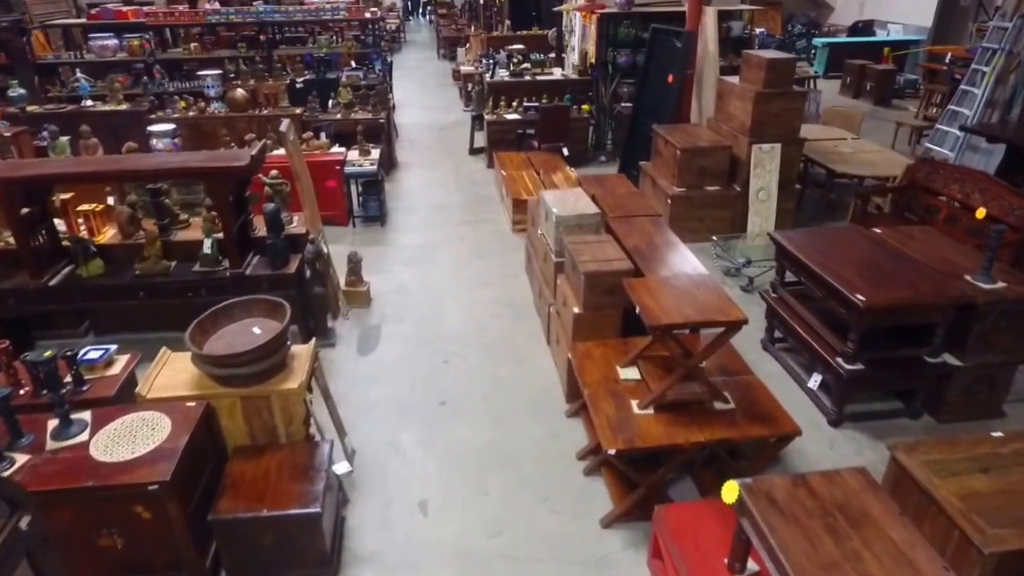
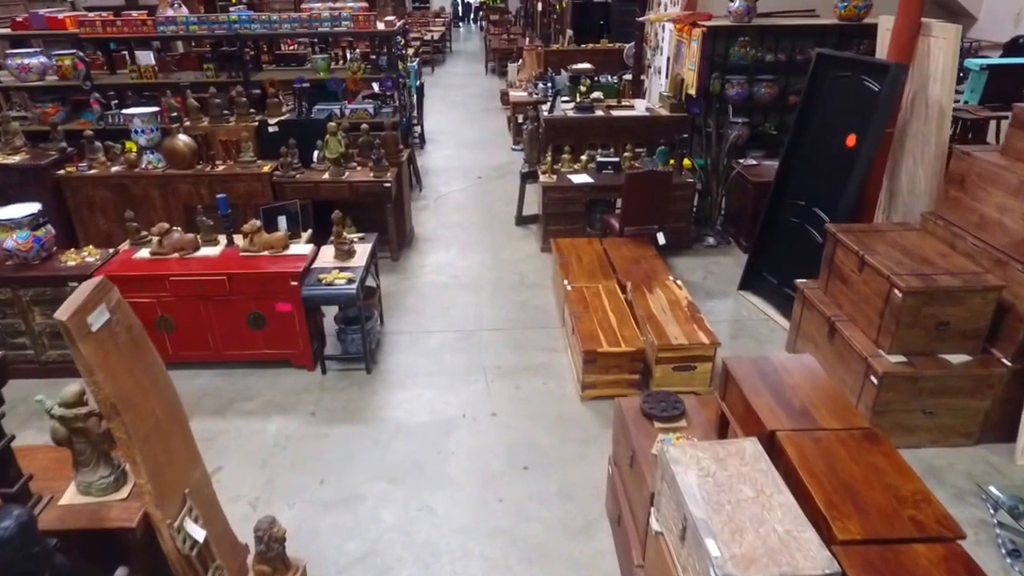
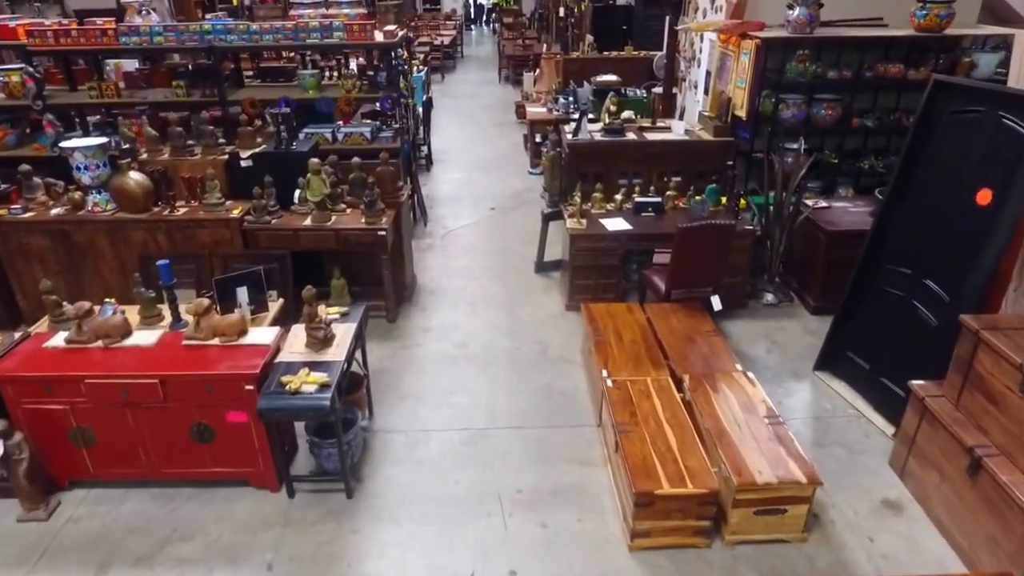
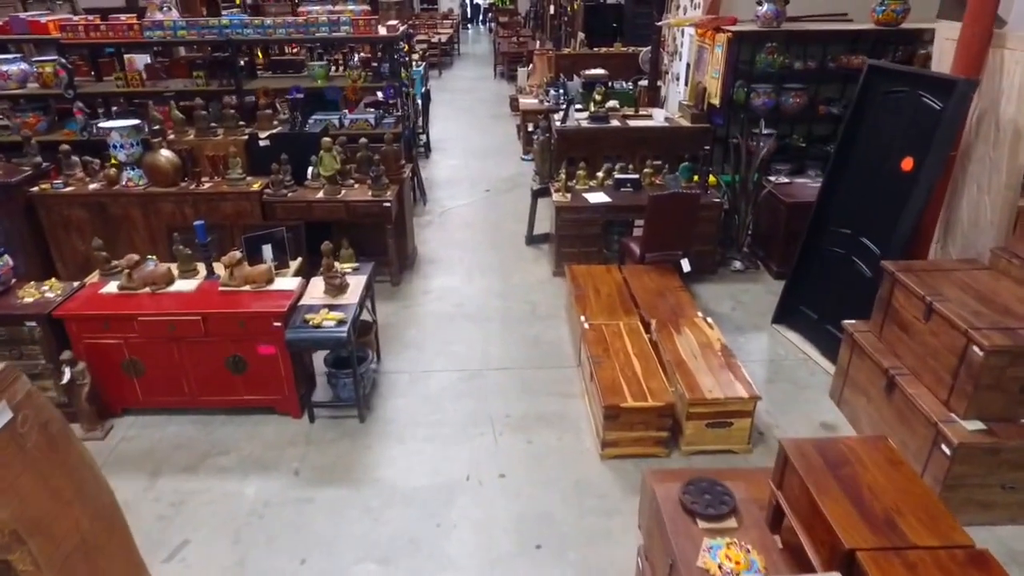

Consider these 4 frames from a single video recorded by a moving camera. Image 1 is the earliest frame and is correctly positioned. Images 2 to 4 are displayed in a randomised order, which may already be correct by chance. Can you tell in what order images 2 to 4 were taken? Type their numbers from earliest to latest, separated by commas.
2, 4, 3
